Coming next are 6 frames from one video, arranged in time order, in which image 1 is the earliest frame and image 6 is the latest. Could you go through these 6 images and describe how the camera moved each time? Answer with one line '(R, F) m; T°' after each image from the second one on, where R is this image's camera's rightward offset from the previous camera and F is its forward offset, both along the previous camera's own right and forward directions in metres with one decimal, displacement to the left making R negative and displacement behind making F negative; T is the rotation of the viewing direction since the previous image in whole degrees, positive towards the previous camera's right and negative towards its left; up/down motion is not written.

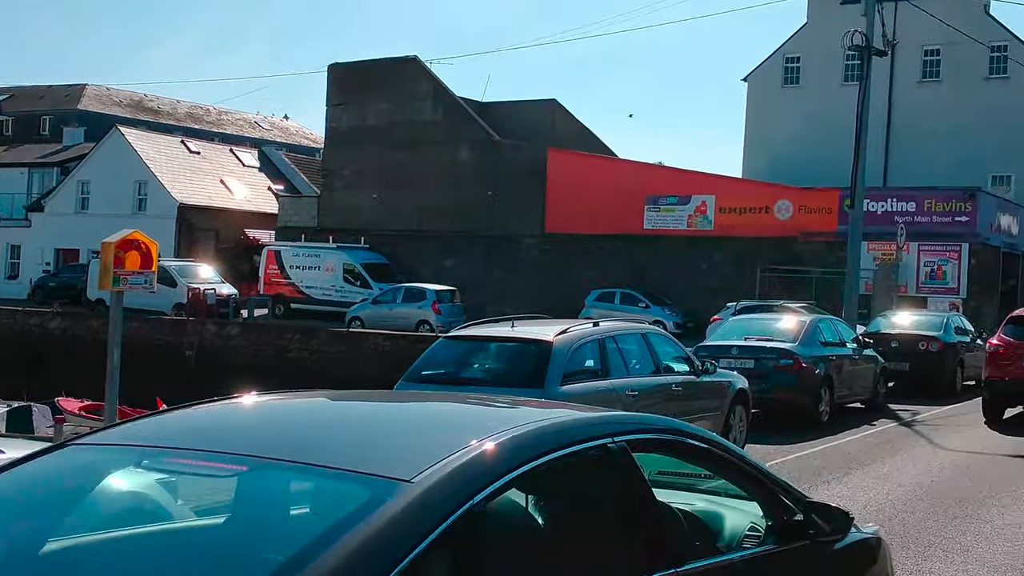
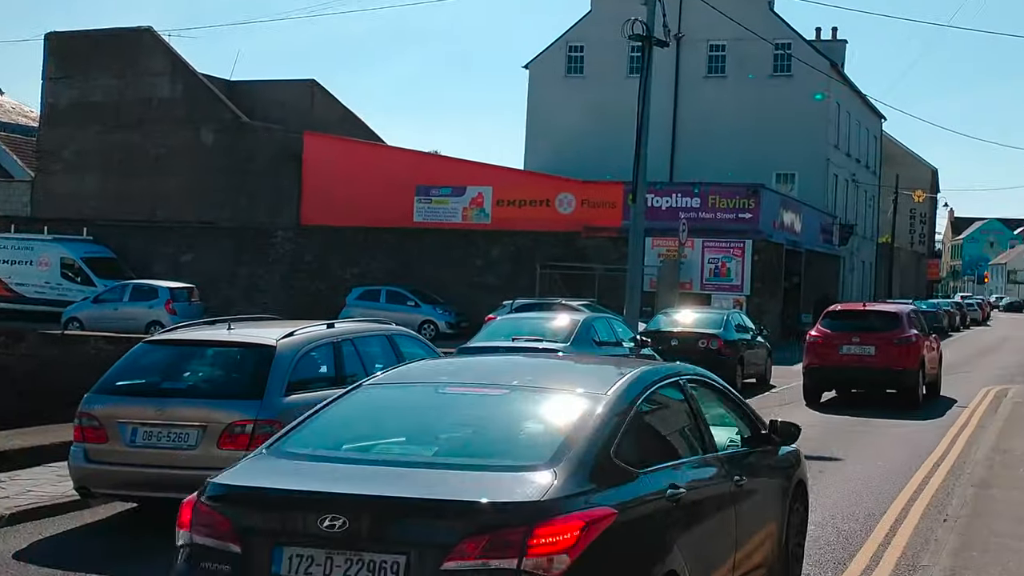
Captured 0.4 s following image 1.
(-1.1, +1.9) m; +14°
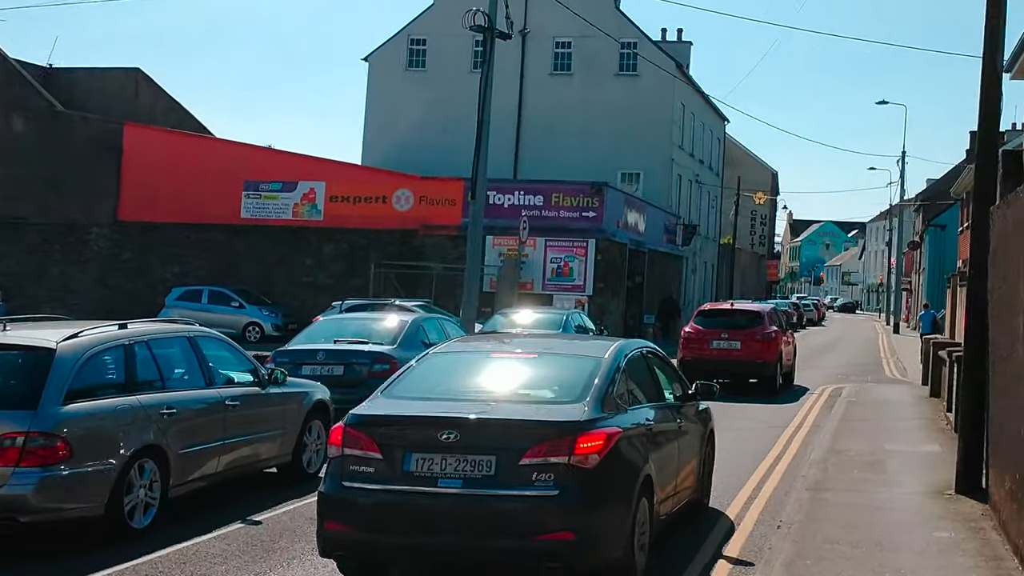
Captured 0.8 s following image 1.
(+0.3, +0.7) m; +7°
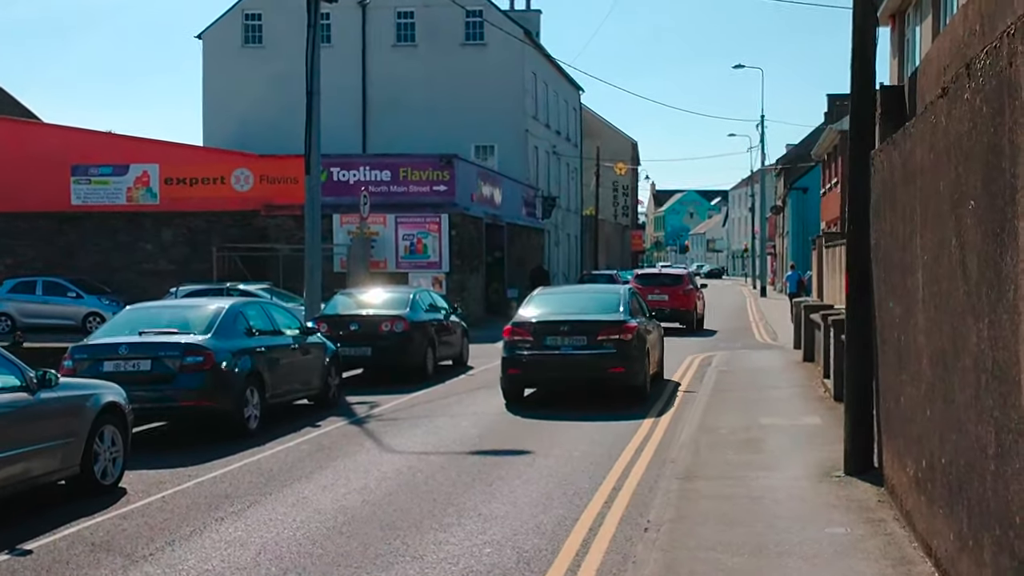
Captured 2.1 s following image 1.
(+0.4, +1.6) m; +6°
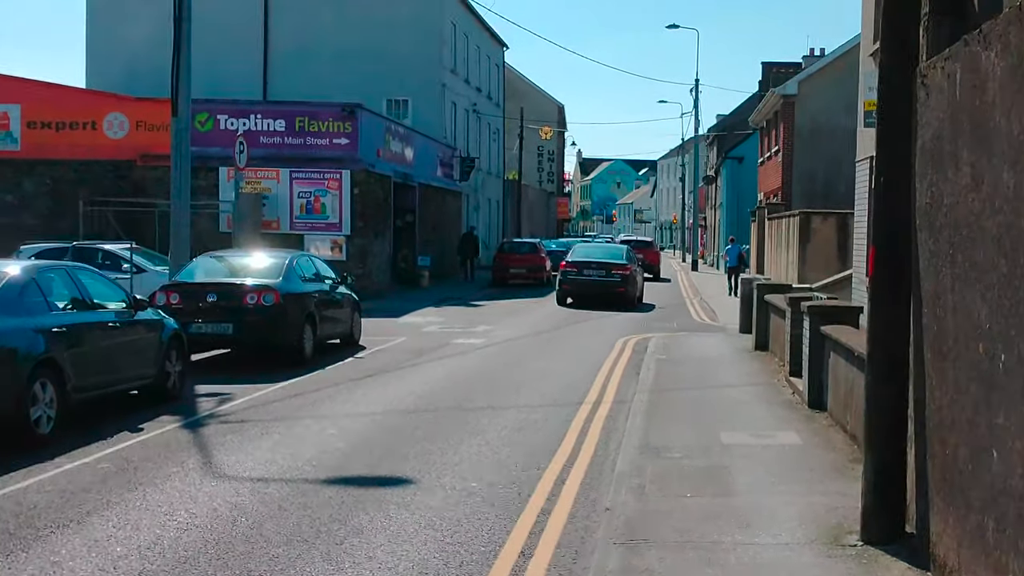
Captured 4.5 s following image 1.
(+0.3, +2.9) m; +4°
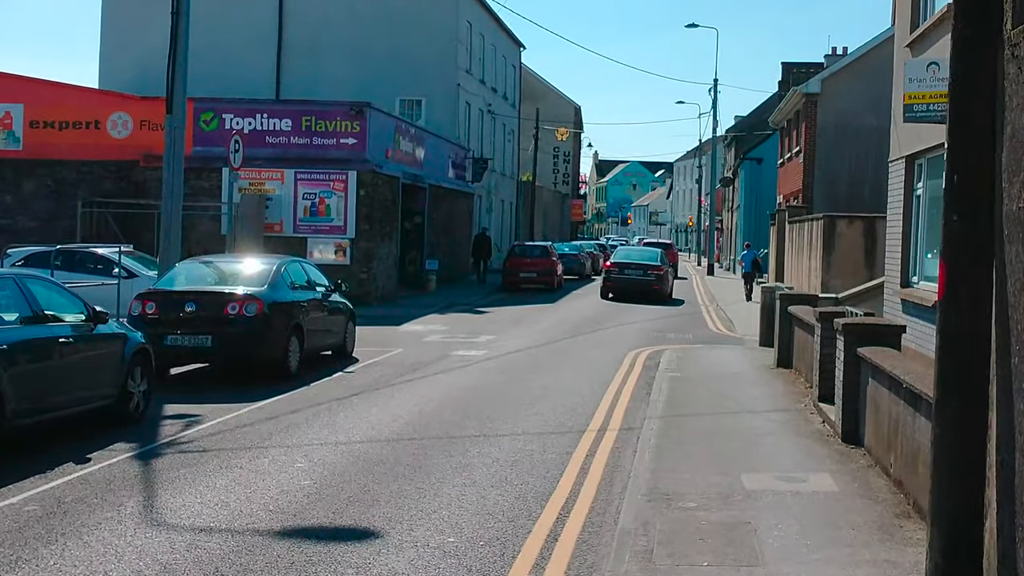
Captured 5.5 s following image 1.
(+0.2, +1.1) m; -1°
